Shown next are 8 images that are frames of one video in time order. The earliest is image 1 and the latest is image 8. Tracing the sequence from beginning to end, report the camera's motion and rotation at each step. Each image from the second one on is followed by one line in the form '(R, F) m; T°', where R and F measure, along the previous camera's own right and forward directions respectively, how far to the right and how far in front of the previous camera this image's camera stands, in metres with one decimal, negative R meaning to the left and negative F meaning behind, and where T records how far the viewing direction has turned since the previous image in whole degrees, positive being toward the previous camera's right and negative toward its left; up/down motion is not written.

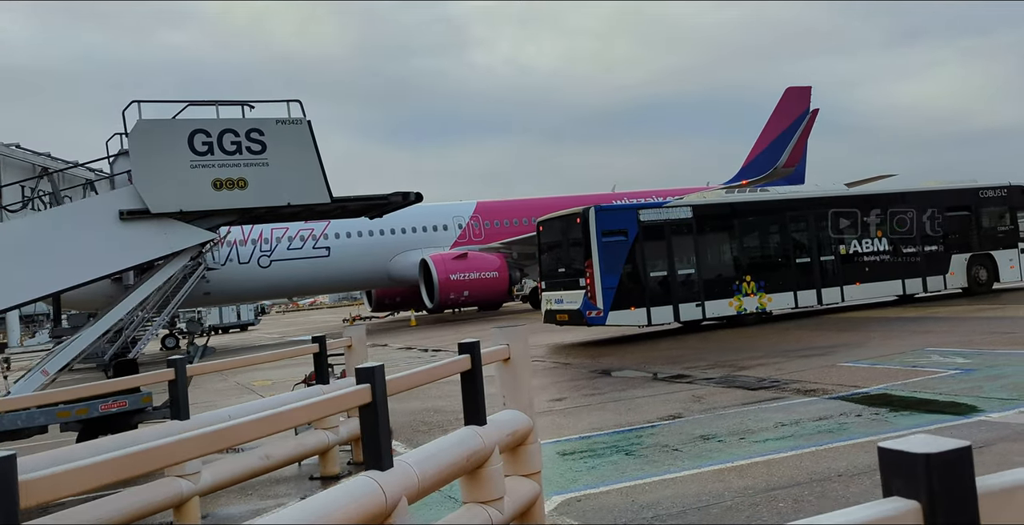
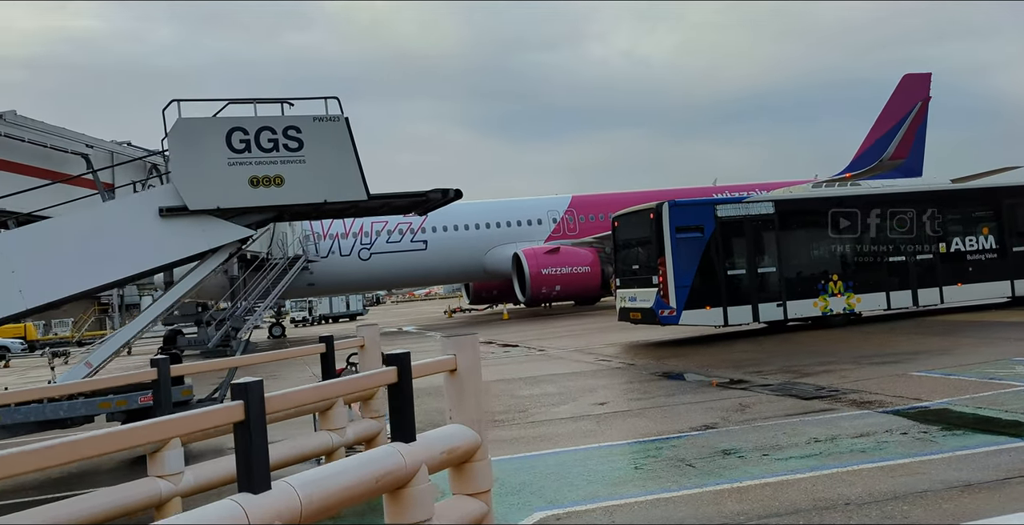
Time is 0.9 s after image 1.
(+0.6, +0.2) m; -7°
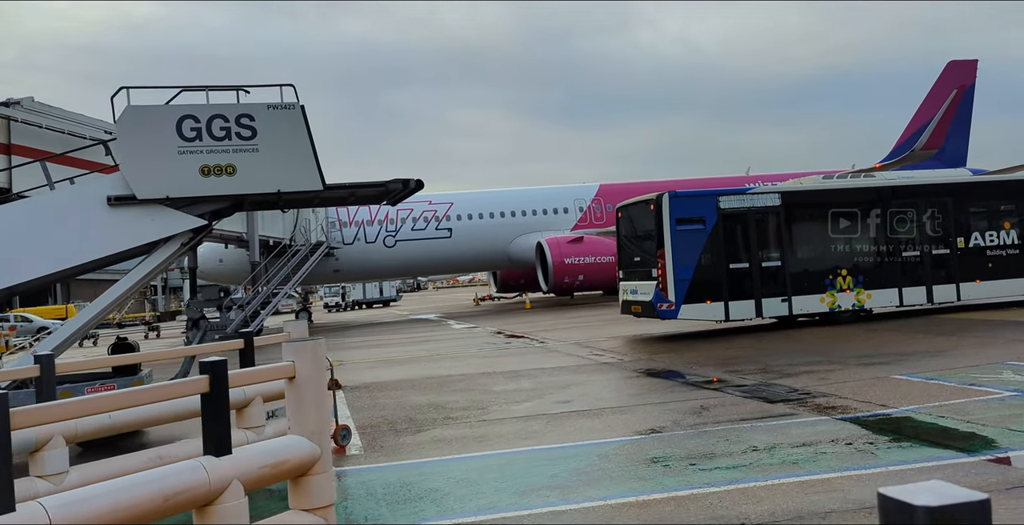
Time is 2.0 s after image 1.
(+0.7, +0.2) m; -3°
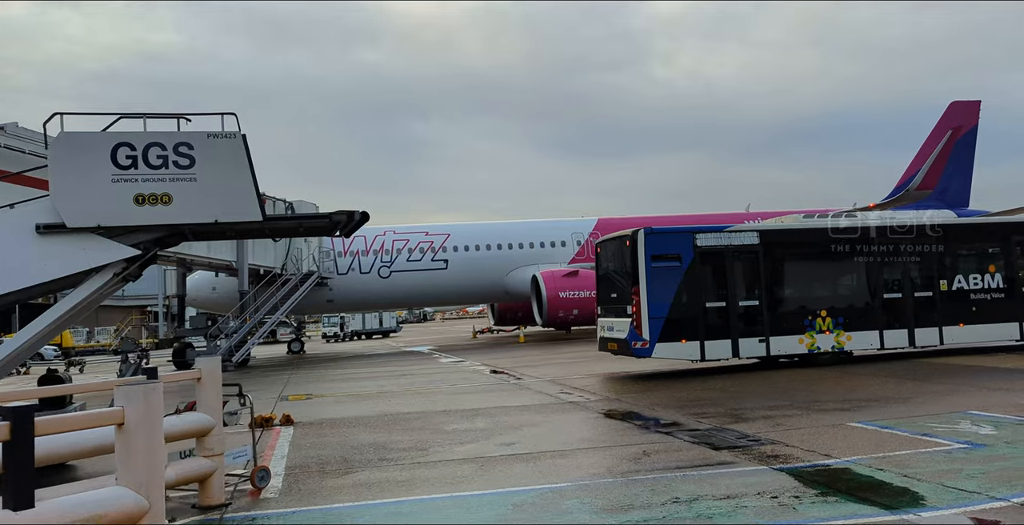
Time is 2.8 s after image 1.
(+0.5, +0.2) m; -1°
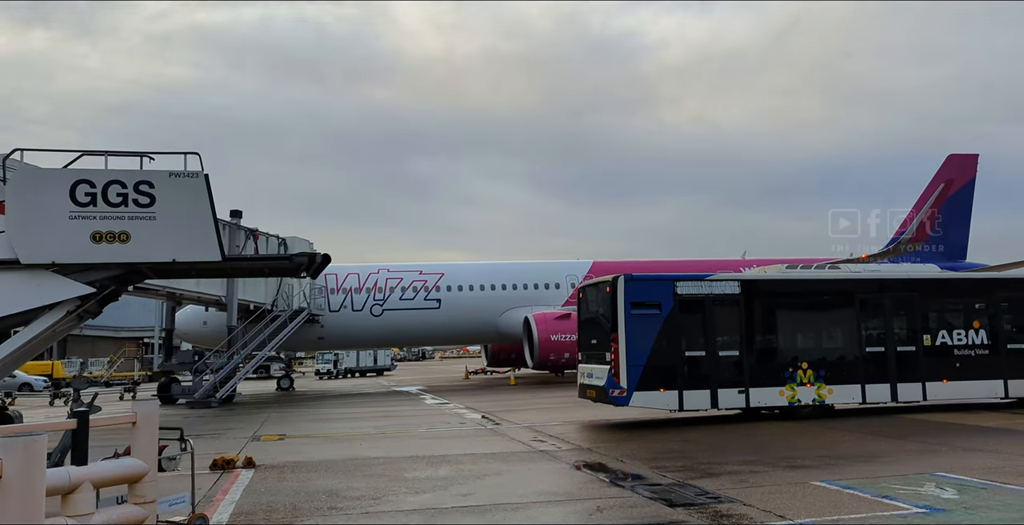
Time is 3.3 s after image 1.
(+0.3, +0.1) m; 0°
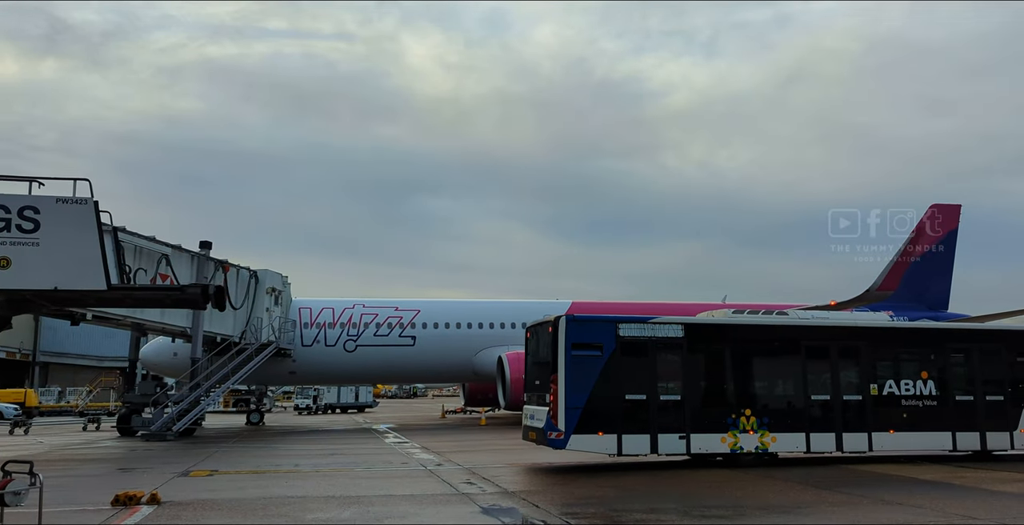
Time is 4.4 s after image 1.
(+0.8, +0.1) m; 0°
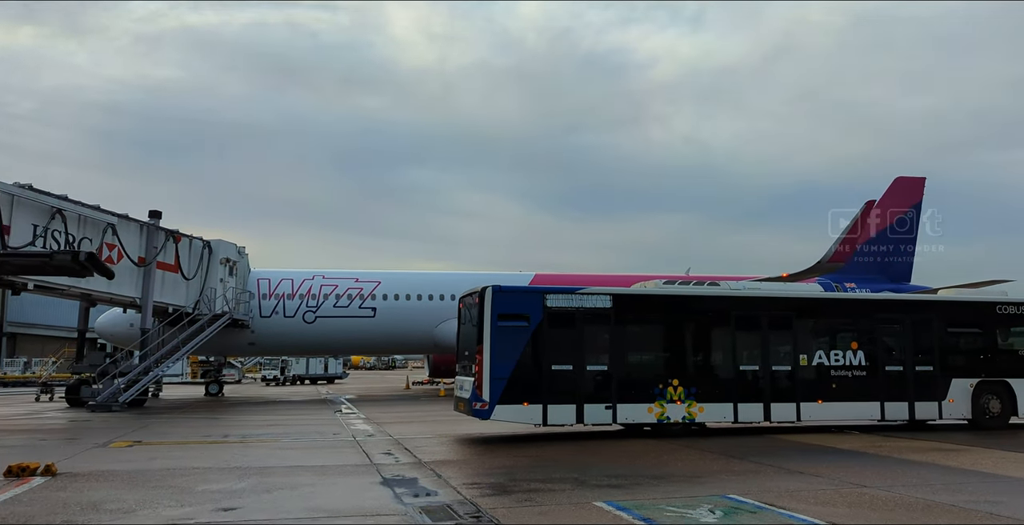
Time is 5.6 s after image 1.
(+0.8, +0.1) m; +1°
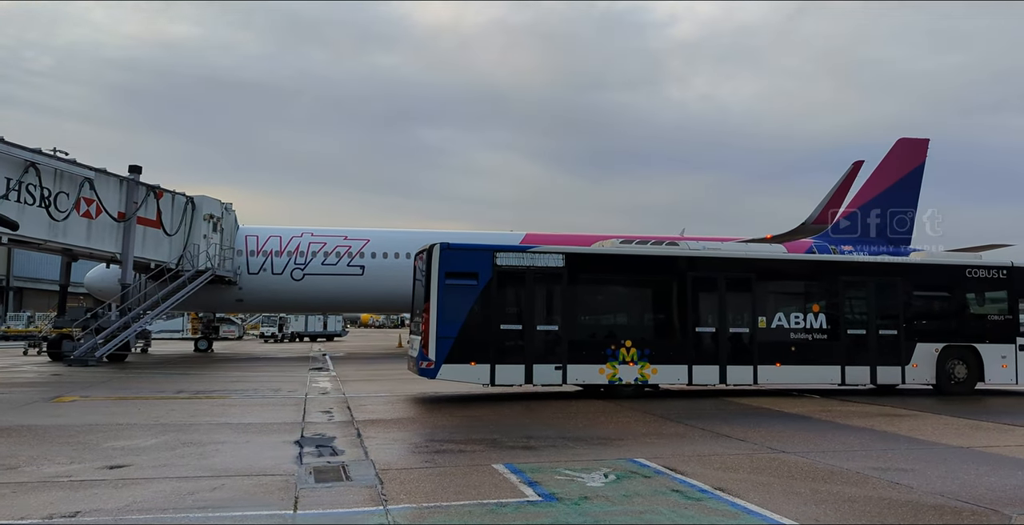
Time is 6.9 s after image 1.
(+0.9, +0.3) m; -1°
